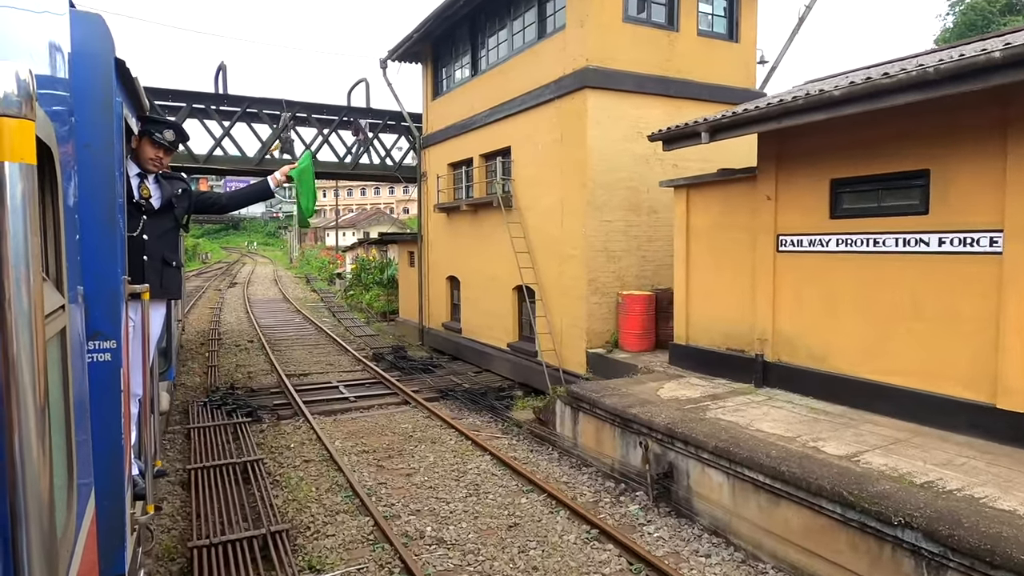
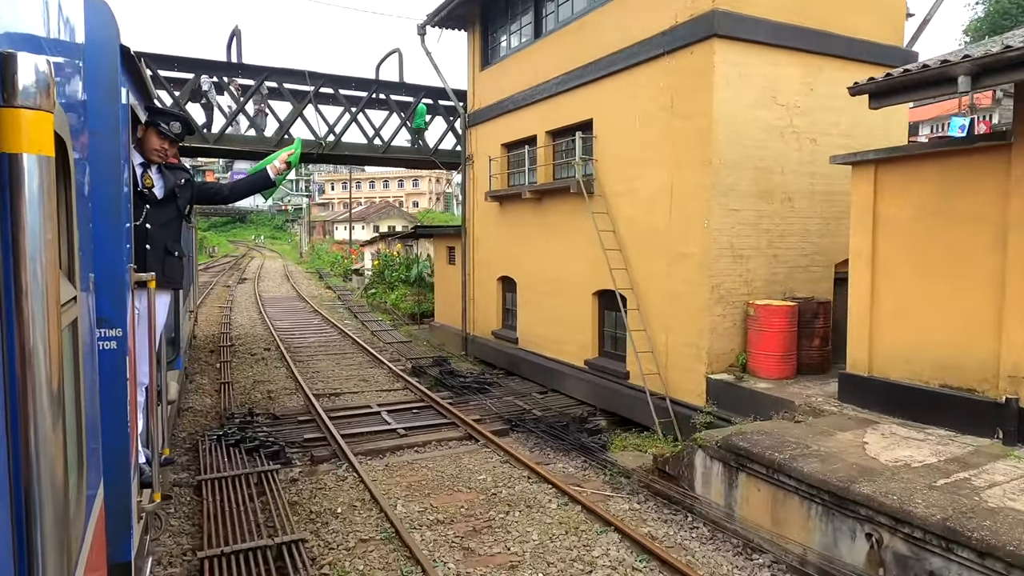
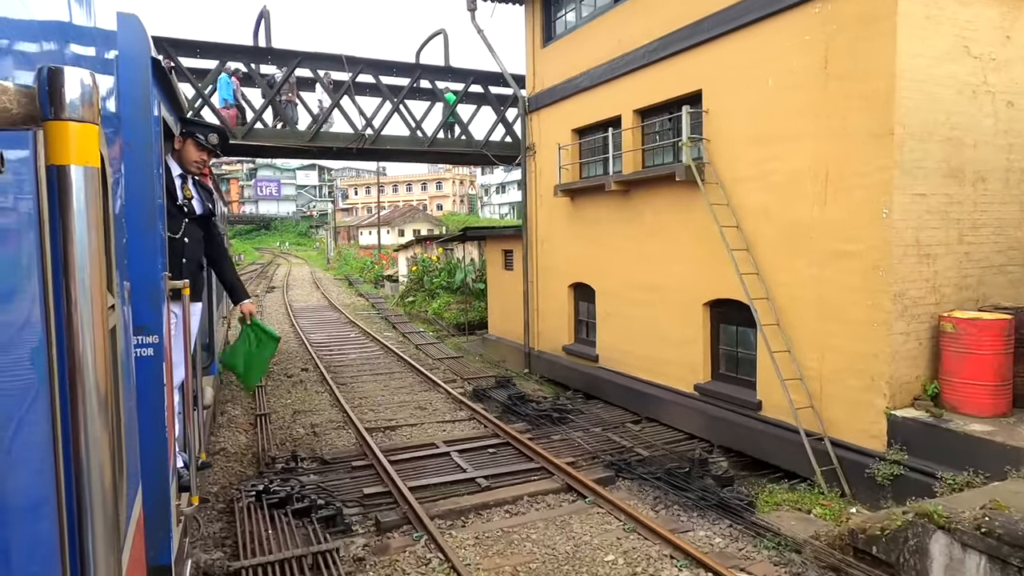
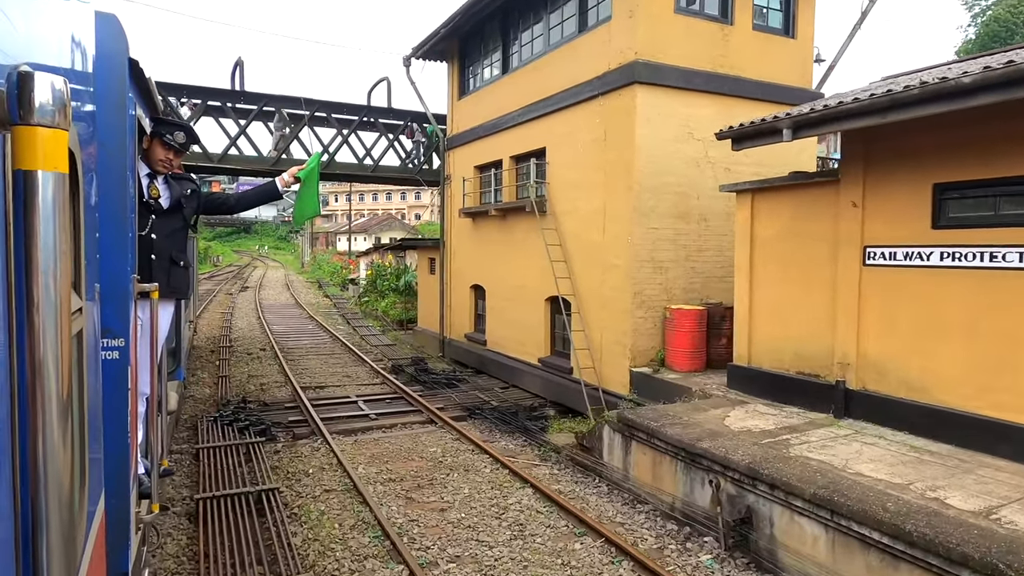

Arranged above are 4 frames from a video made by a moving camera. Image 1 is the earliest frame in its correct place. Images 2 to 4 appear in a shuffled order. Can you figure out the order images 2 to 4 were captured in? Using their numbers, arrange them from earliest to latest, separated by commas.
4, 2, 3
